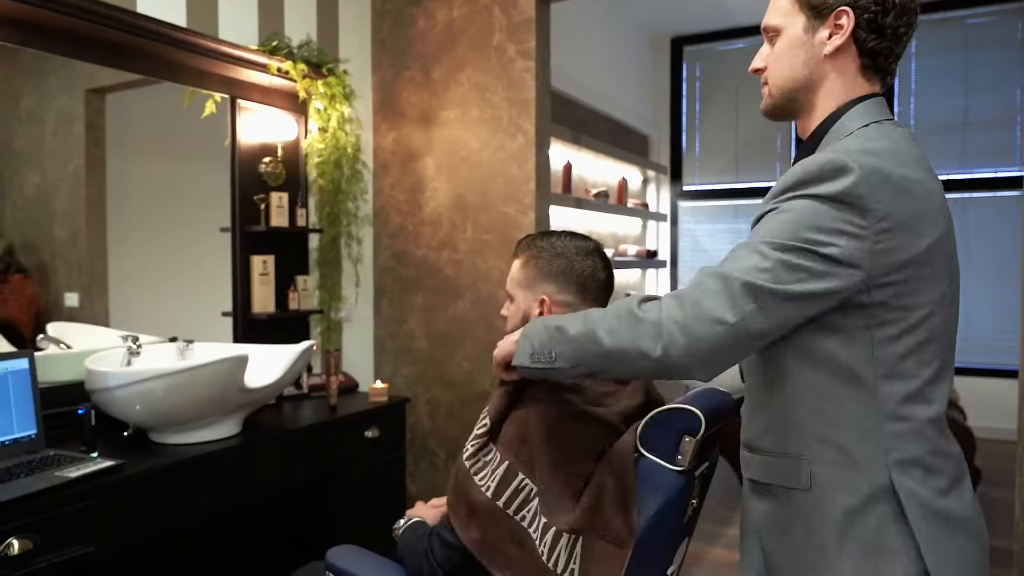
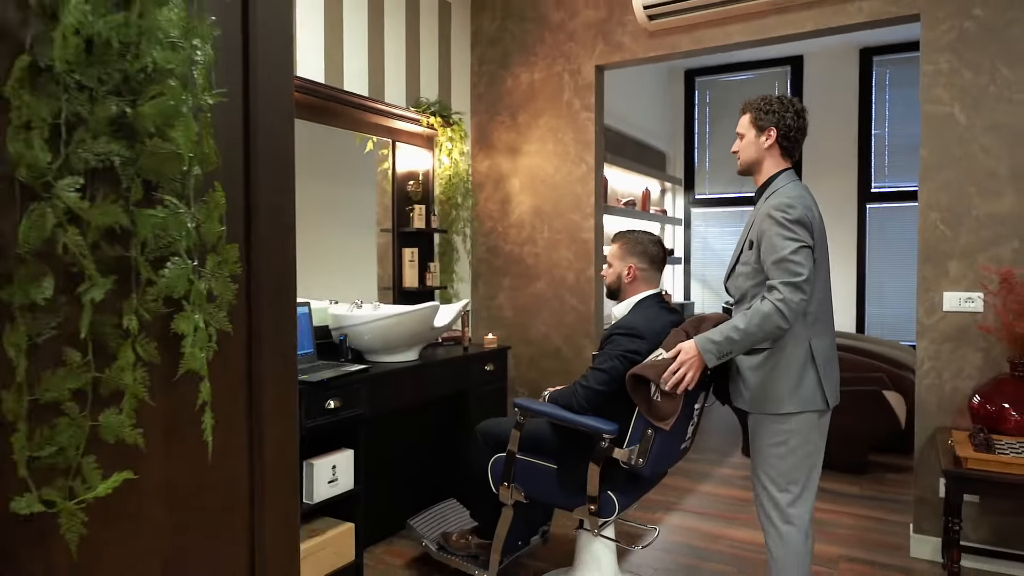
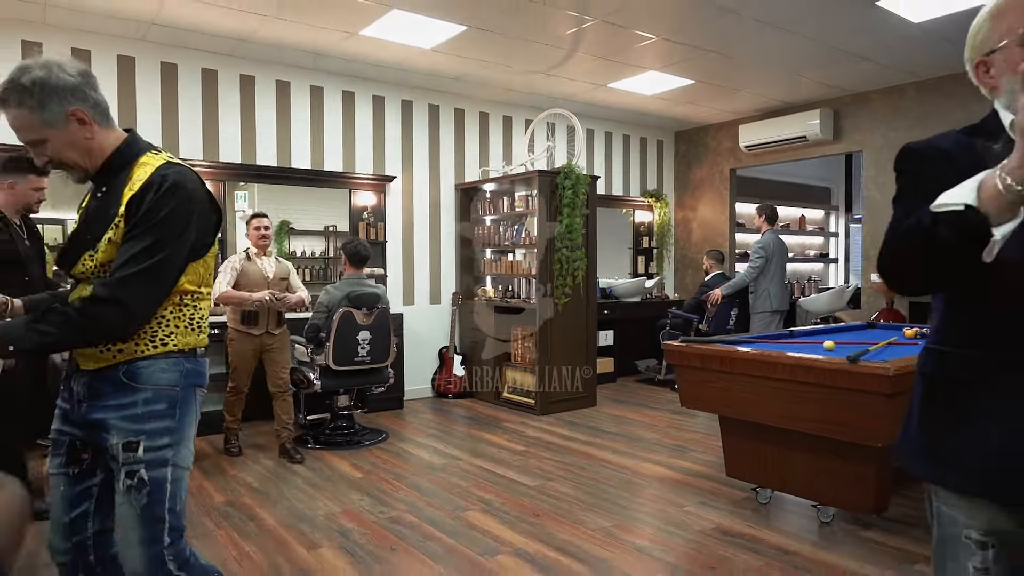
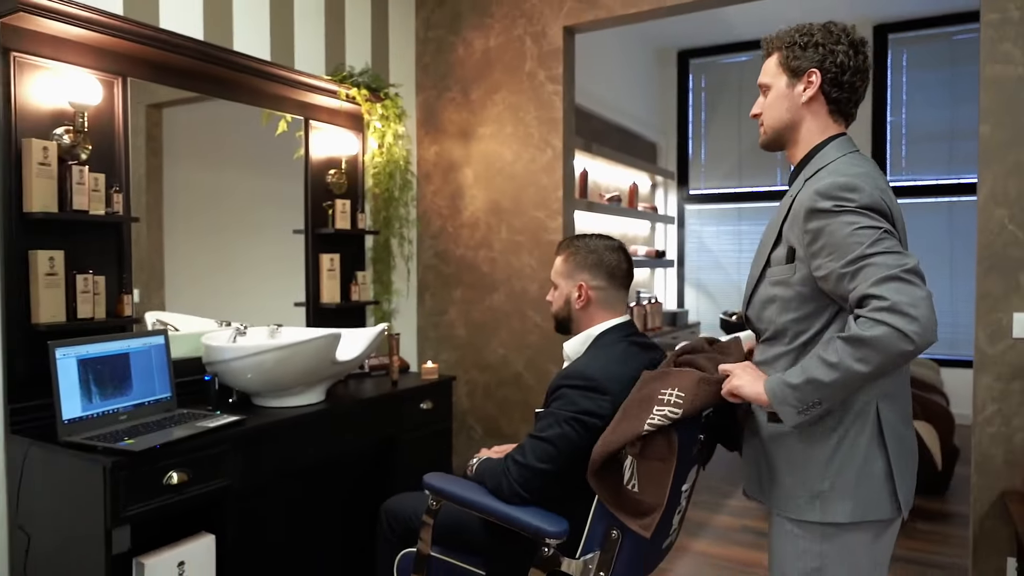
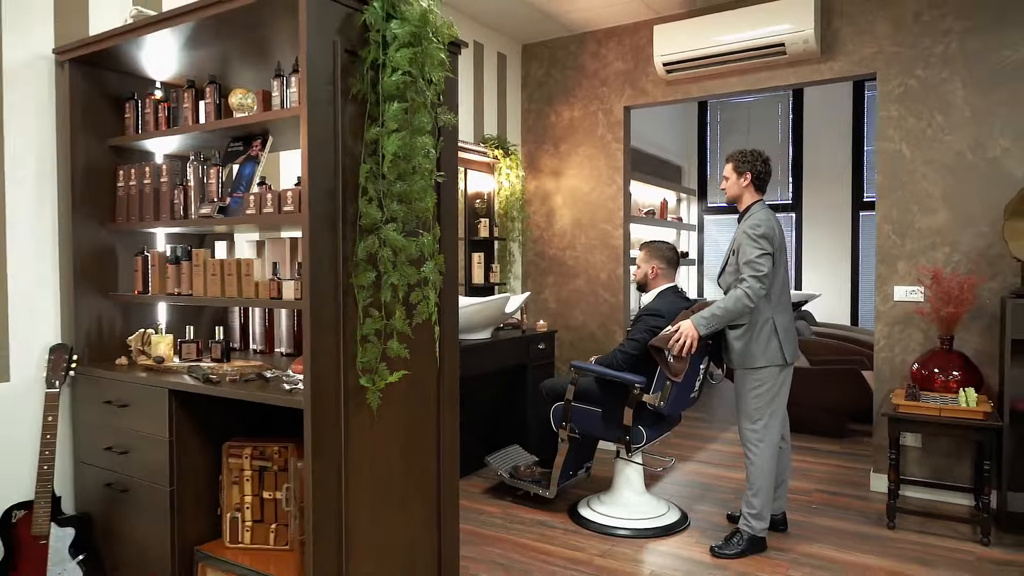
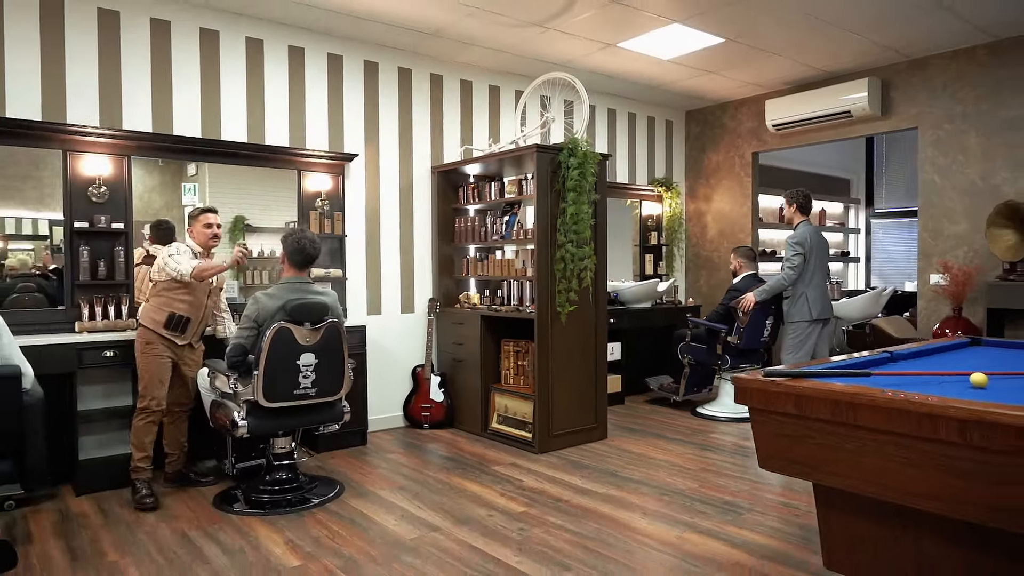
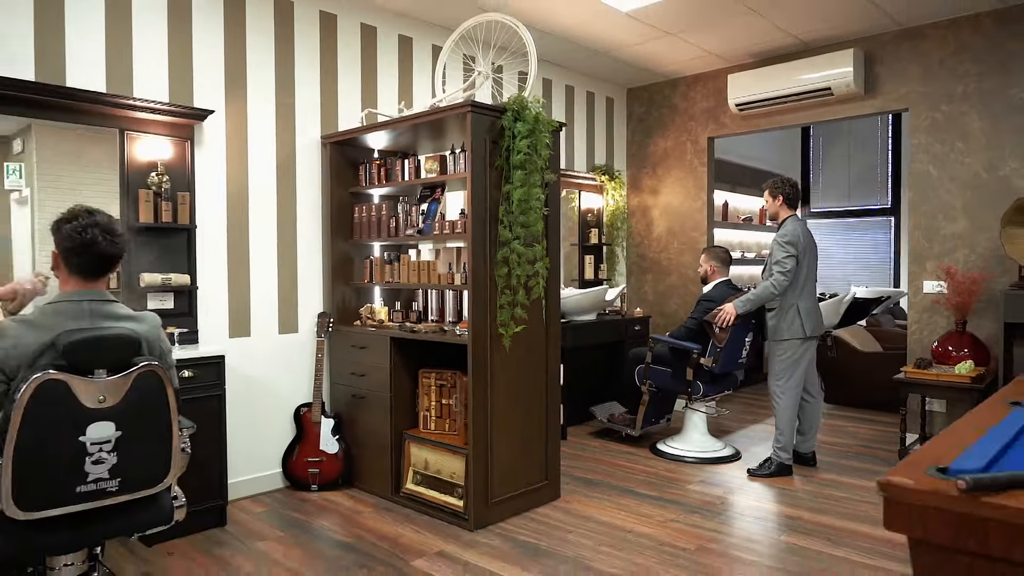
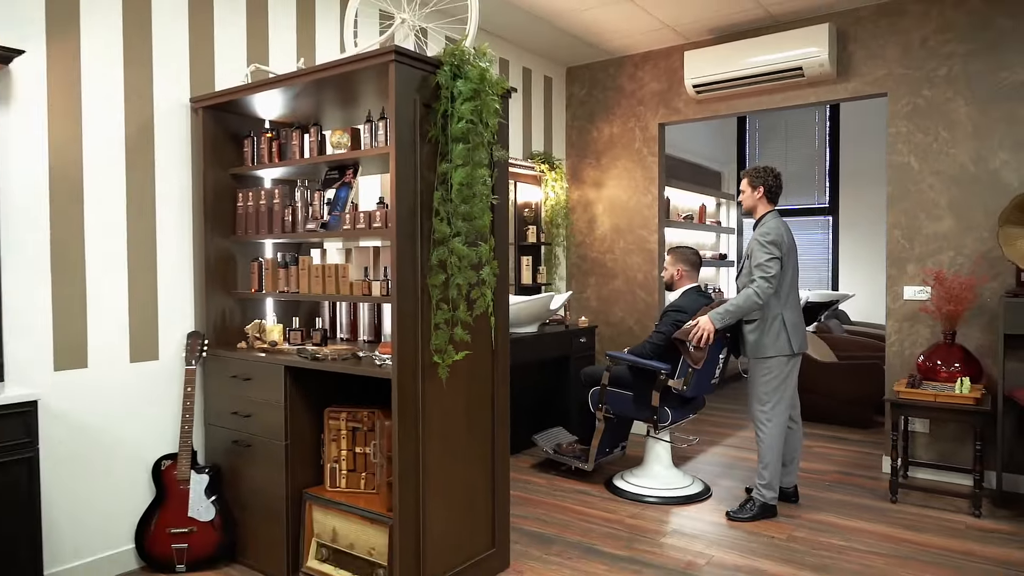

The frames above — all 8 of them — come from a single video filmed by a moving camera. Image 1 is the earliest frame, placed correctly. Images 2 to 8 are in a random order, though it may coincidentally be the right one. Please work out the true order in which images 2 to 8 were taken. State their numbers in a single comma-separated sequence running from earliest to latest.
4, 2, 5, 8, 7, 6, 3
